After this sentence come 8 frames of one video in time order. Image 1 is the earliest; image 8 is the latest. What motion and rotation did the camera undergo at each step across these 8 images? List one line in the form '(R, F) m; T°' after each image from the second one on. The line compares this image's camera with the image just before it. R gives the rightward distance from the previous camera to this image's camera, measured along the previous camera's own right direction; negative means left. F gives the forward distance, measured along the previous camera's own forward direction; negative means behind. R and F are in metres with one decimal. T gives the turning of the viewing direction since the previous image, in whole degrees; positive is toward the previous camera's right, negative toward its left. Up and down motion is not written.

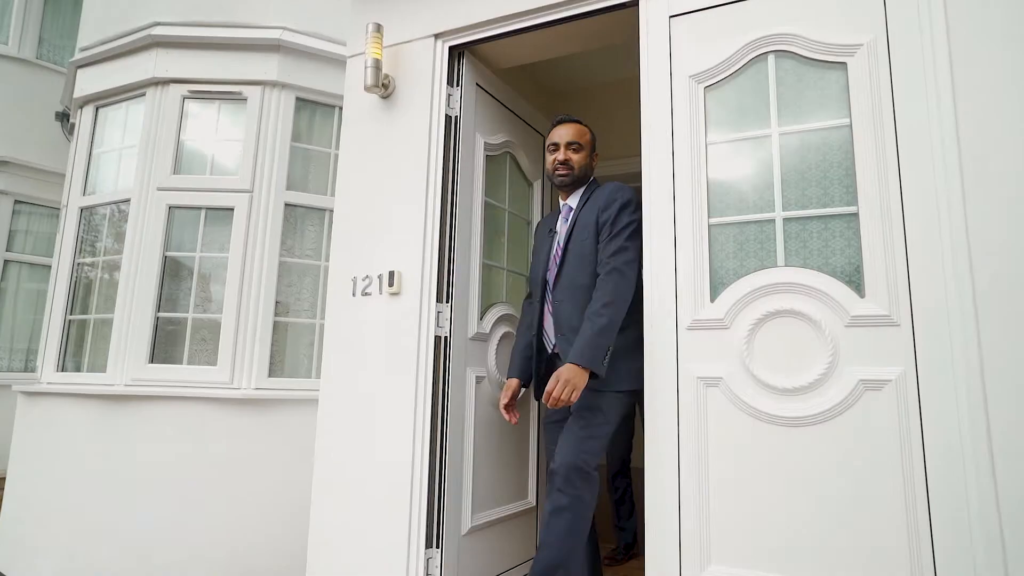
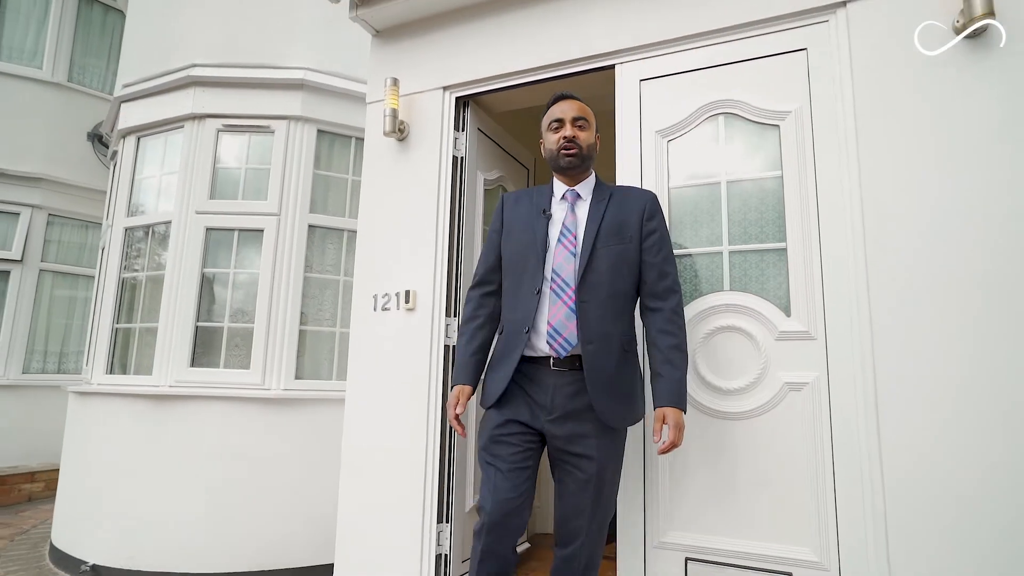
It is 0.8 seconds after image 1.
(0.0, -0.4) m; 0°
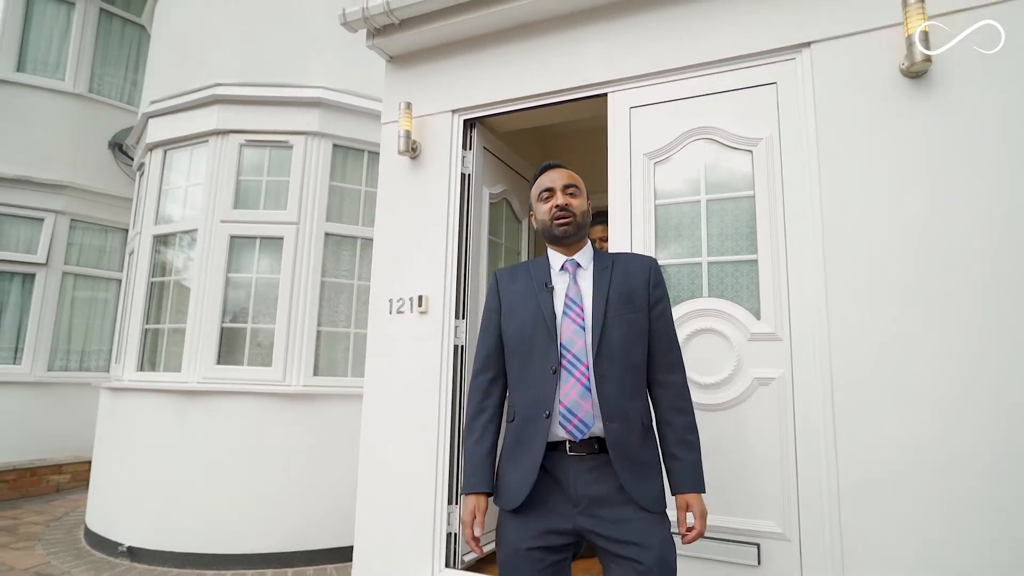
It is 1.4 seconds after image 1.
(0.0, -0.3) m; 0°
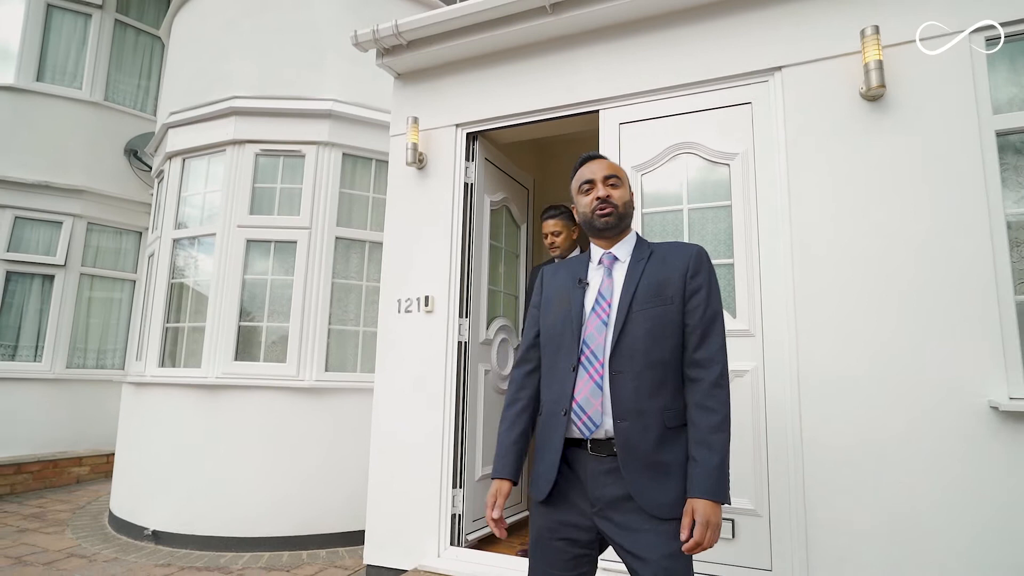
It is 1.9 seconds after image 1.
(0.0, -0.2) m; 0°
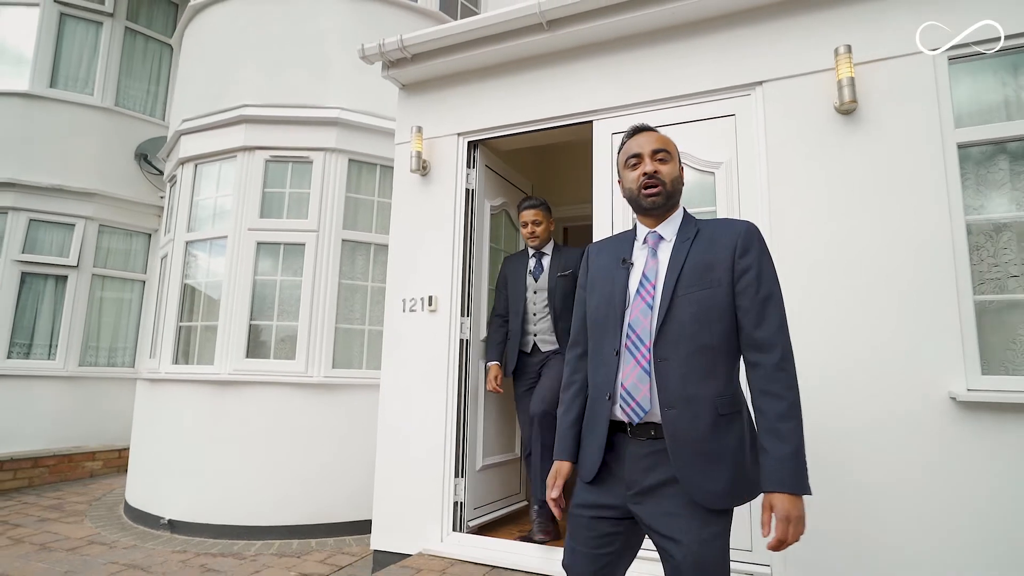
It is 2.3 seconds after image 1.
(0.0, -0.2) m; 0°
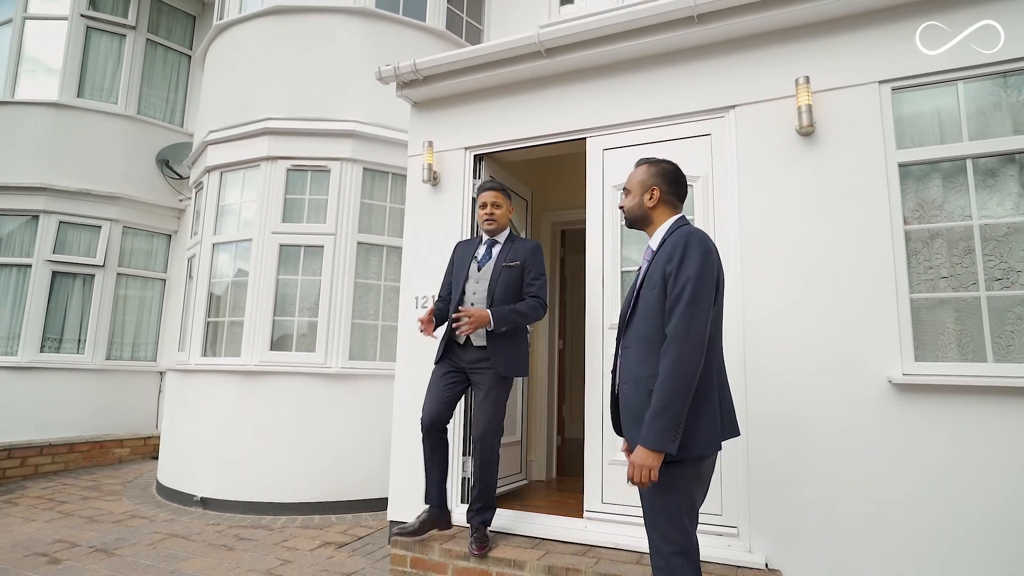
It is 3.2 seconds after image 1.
(0.0, -0.4) m; 0°
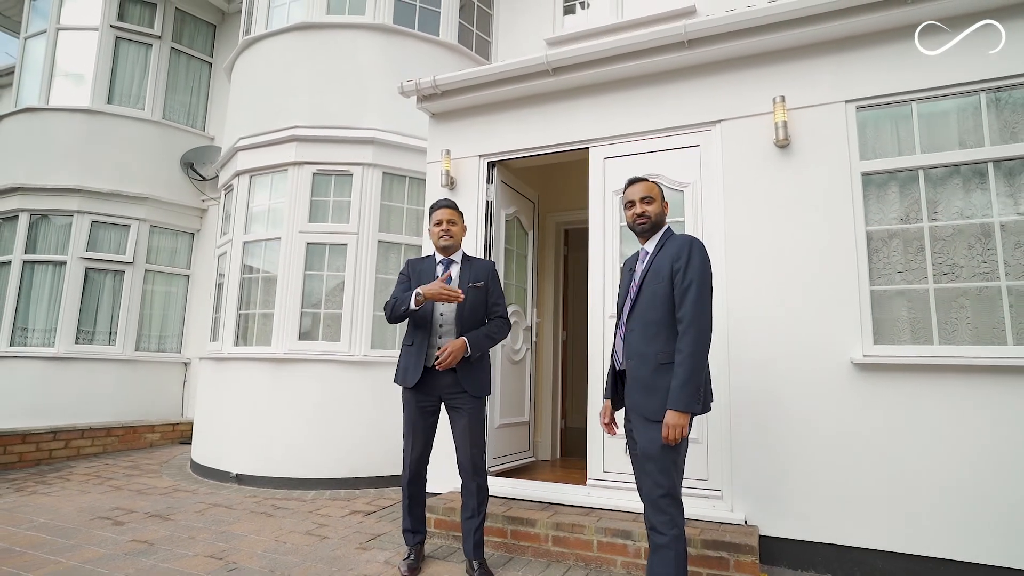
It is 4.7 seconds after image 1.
(-0.1, -0.4) m; 0°
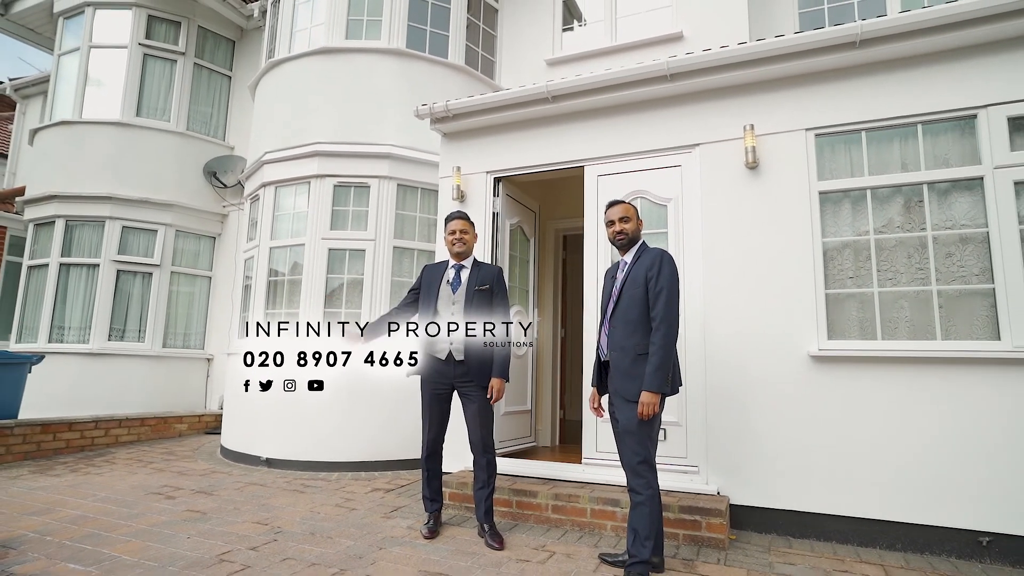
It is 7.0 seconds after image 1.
(0.0, -0.5) m; 0°
